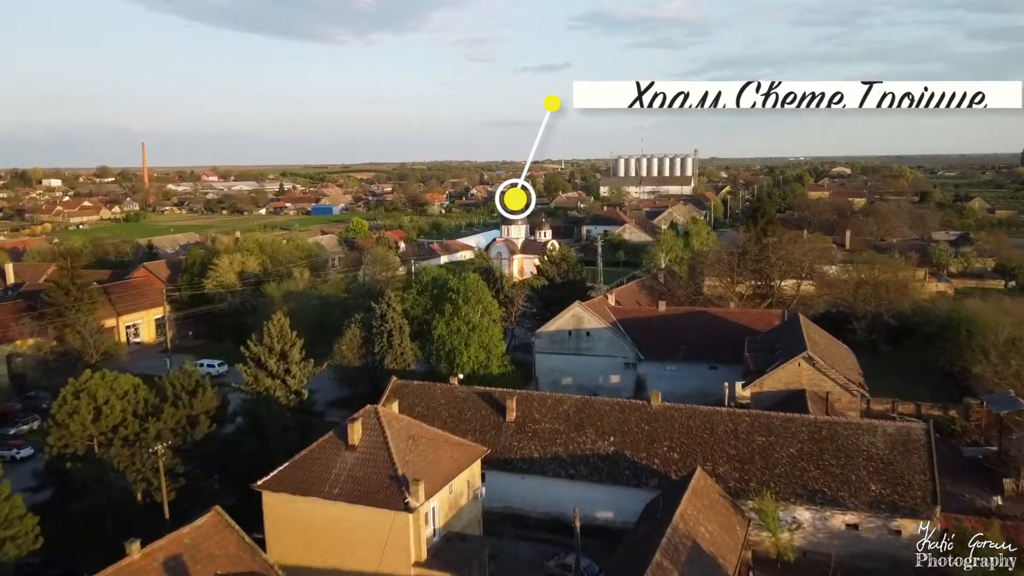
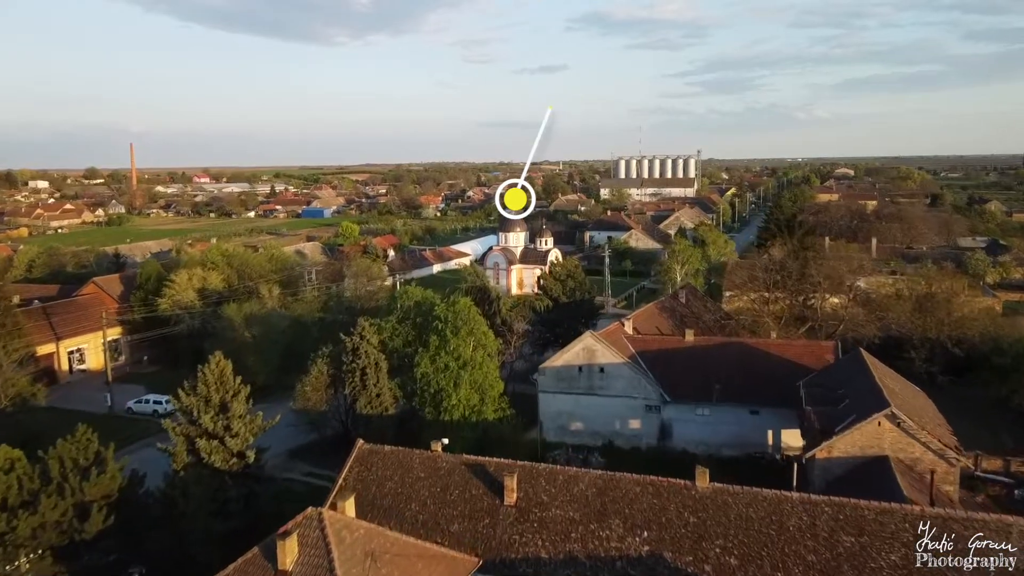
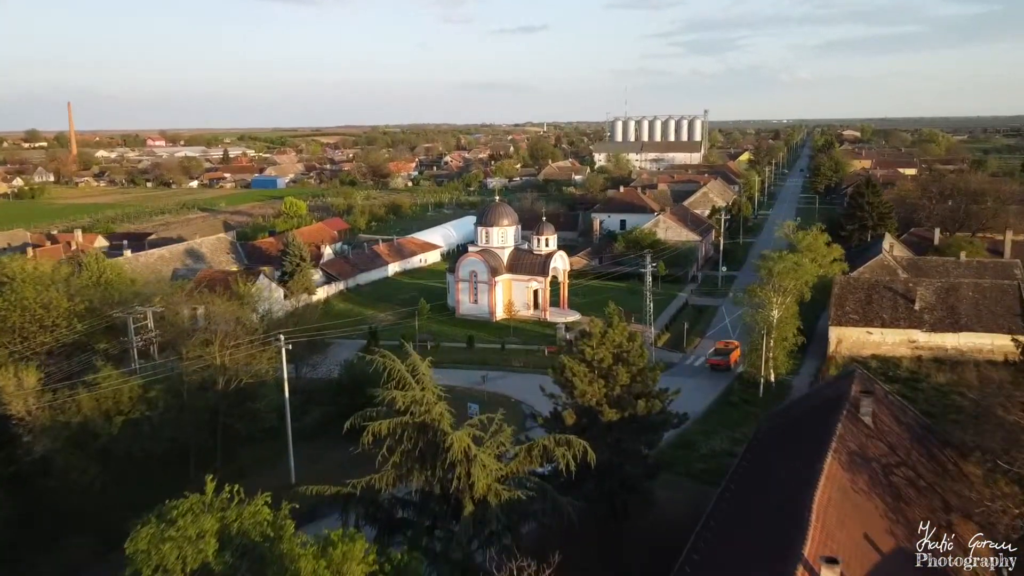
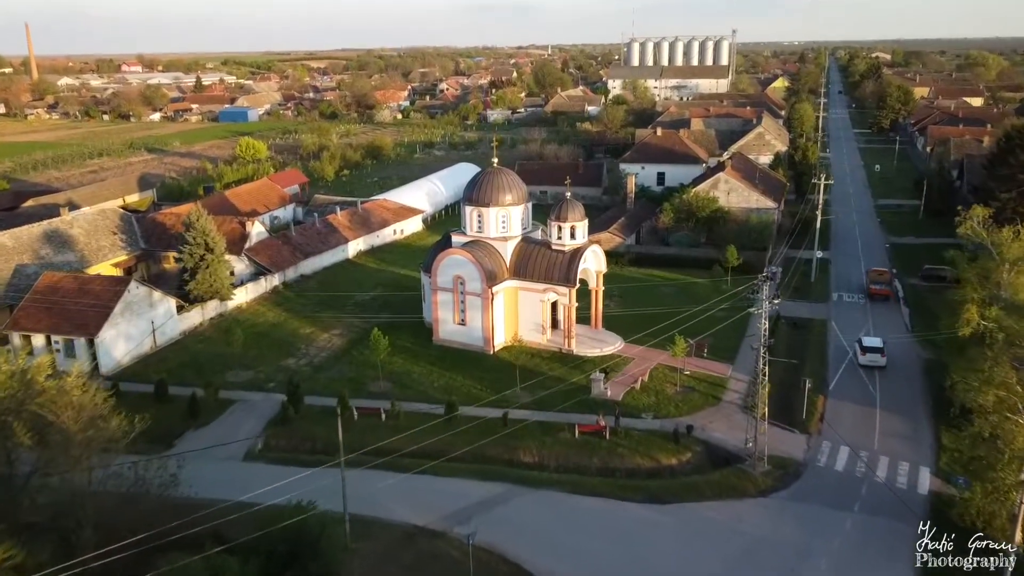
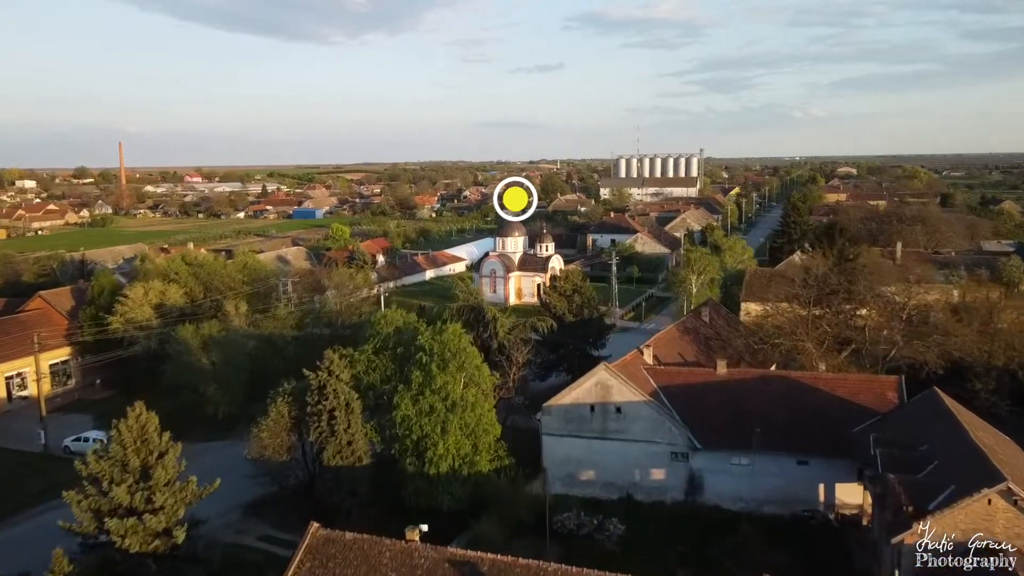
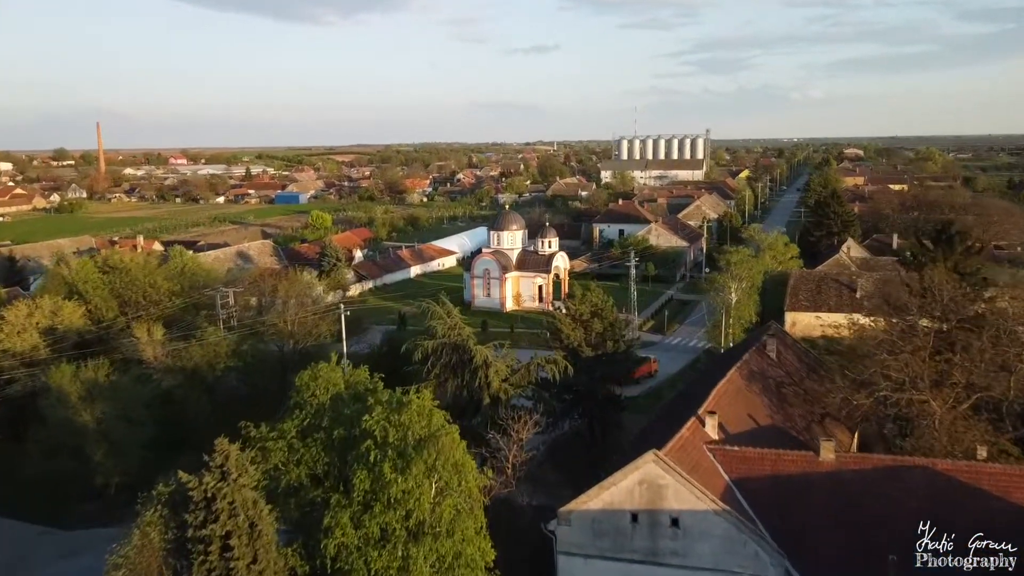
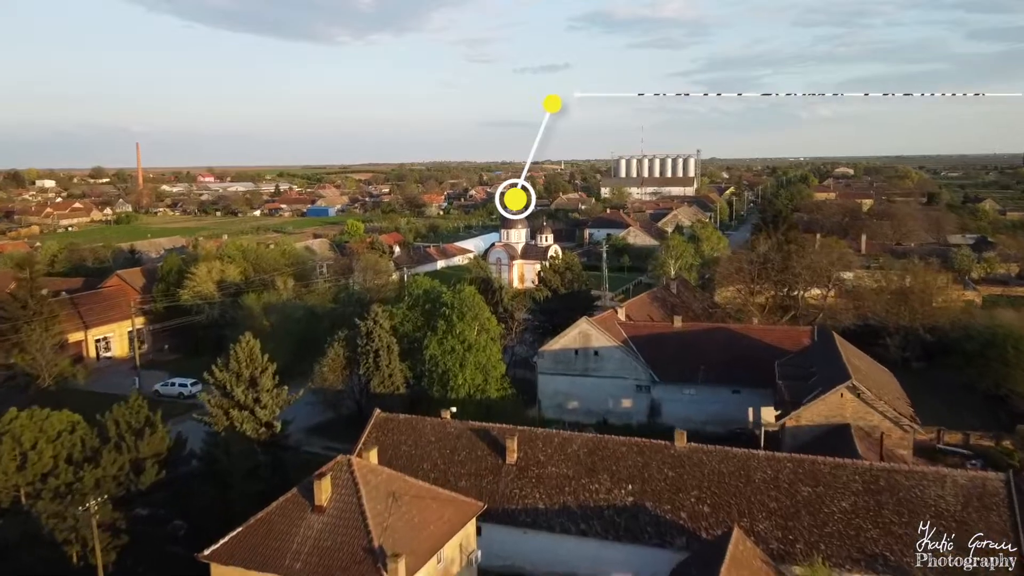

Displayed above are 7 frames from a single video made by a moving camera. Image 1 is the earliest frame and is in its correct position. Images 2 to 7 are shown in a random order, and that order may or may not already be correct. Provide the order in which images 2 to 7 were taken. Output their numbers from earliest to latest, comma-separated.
7, 2, 5, 6, 3, 4
